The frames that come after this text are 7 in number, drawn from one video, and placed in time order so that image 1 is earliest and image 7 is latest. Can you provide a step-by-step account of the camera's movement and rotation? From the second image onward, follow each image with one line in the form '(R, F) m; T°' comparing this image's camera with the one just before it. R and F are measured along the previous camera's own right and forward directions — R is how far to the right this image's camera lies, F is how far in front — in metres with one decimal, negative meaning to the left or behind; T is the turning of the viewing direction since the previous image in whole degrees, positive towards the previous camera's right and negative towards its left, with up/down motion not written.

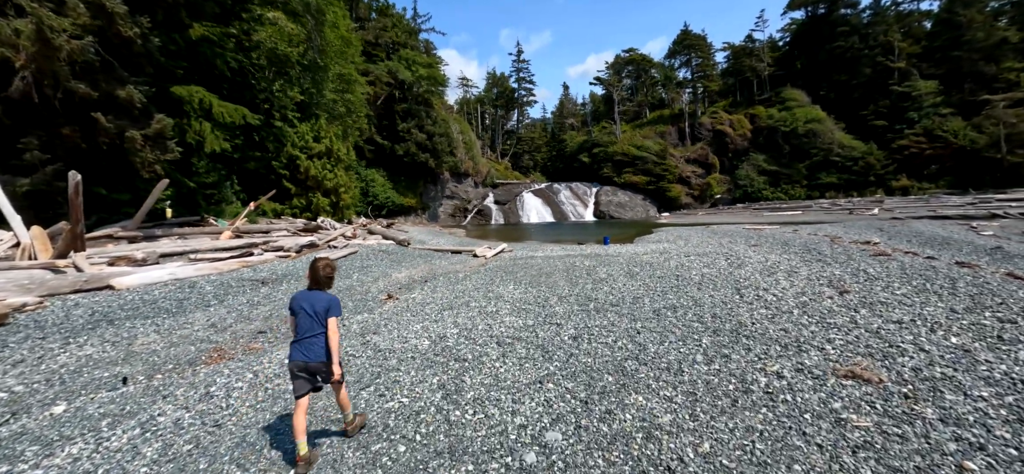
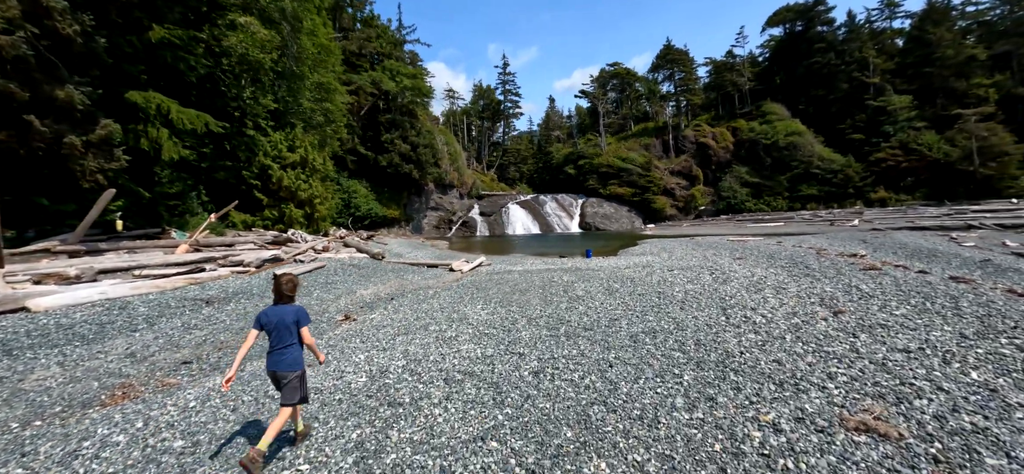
(+0.4, +0.7) m; +2°
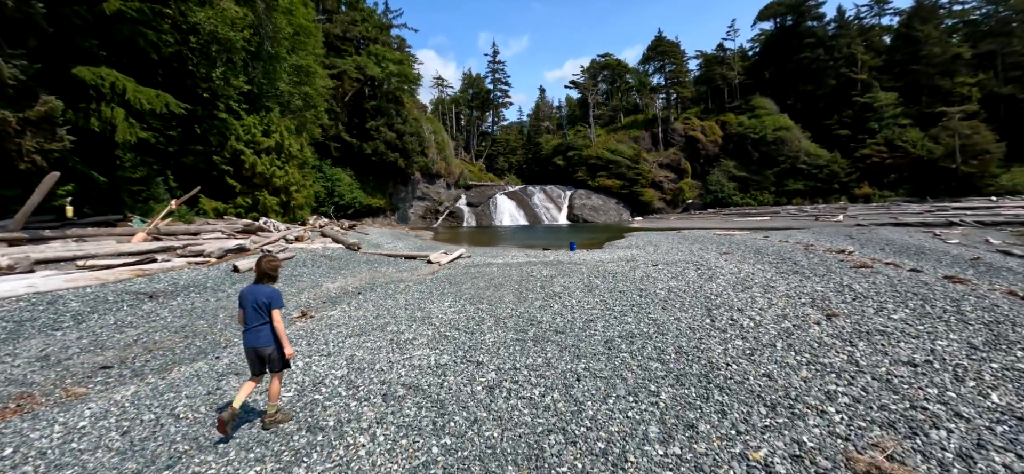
(+0.4, +0.6) m; +2°
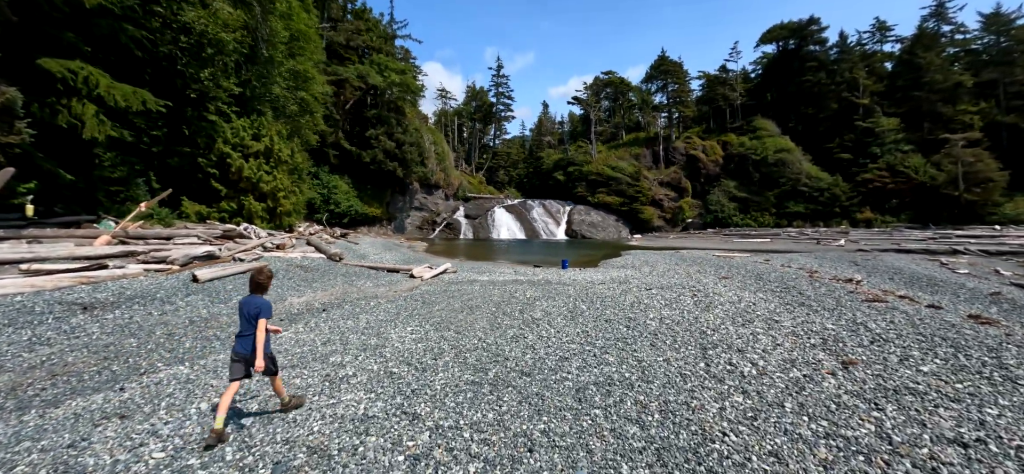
(+0.5, +0.7) m; 0°
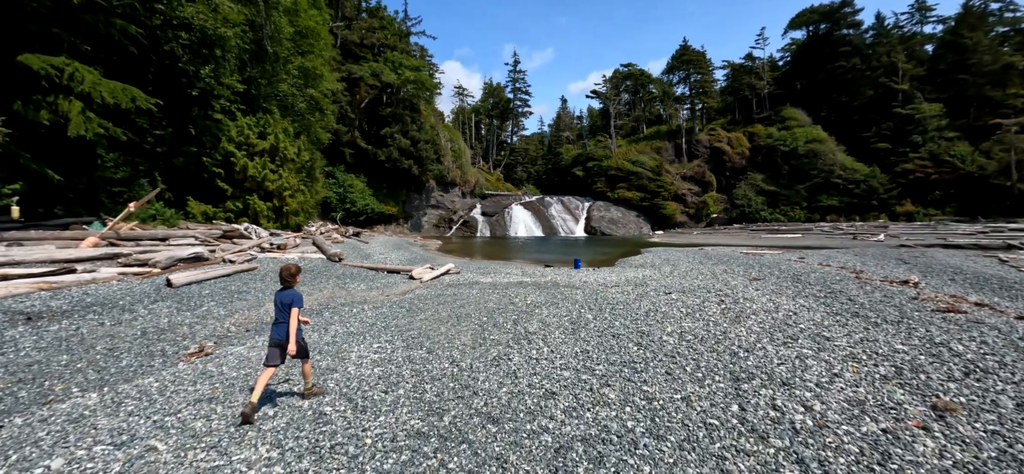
(+0.5, +1.1) m; -3°
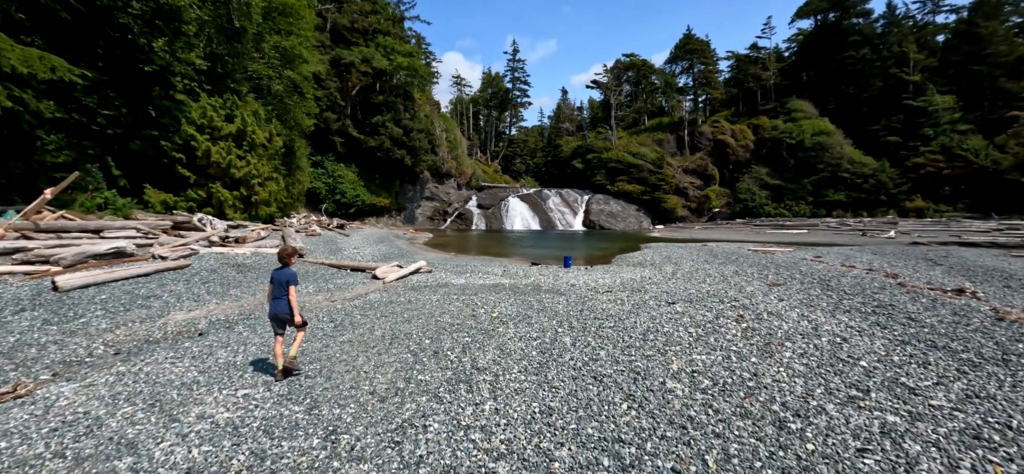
(+0.7, +1.7) m; 0°
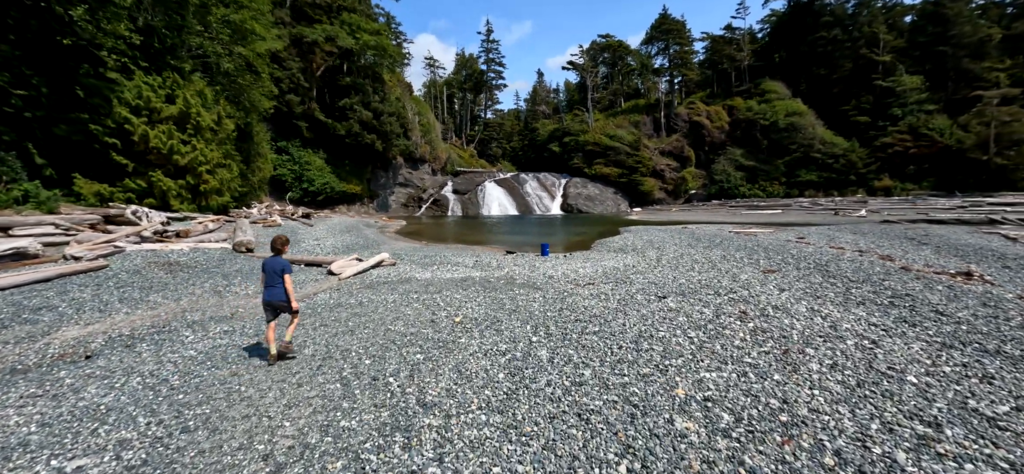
(+0.2, +1.0) m; +3°
